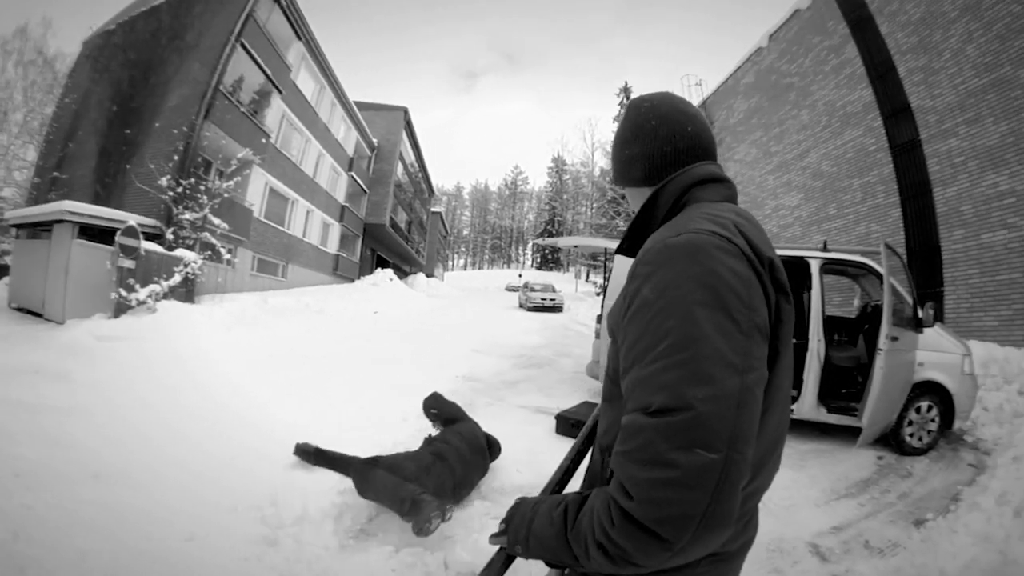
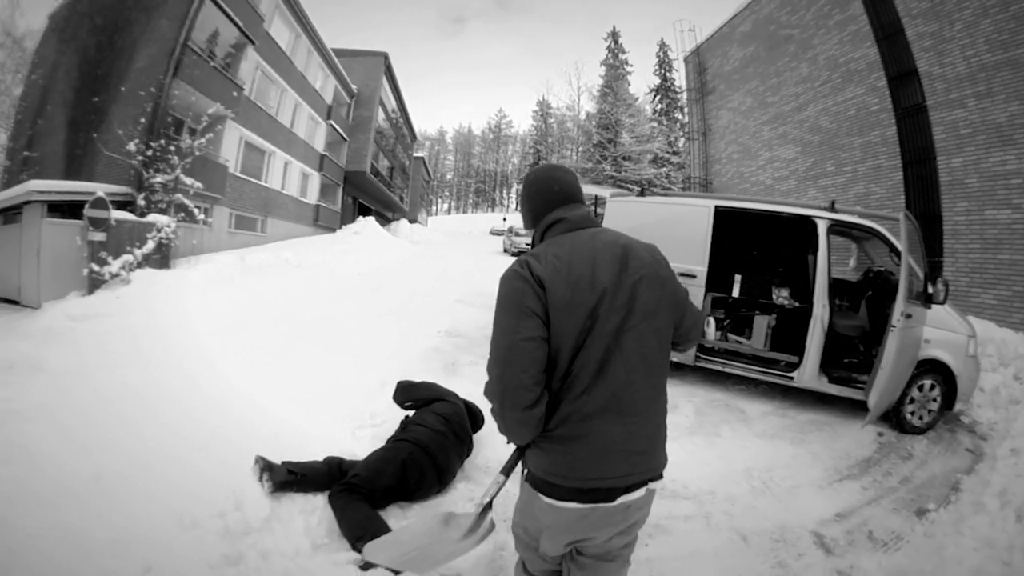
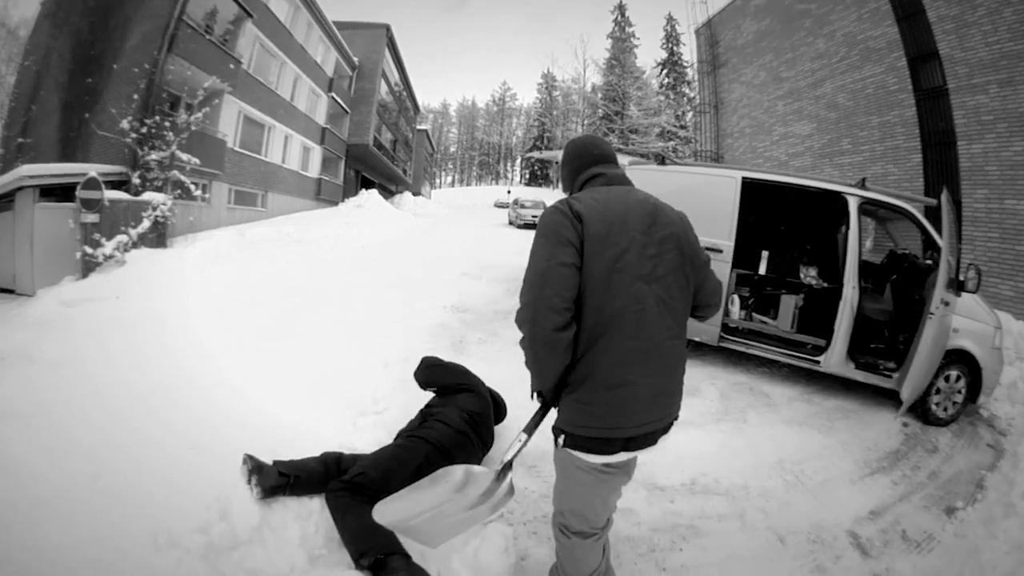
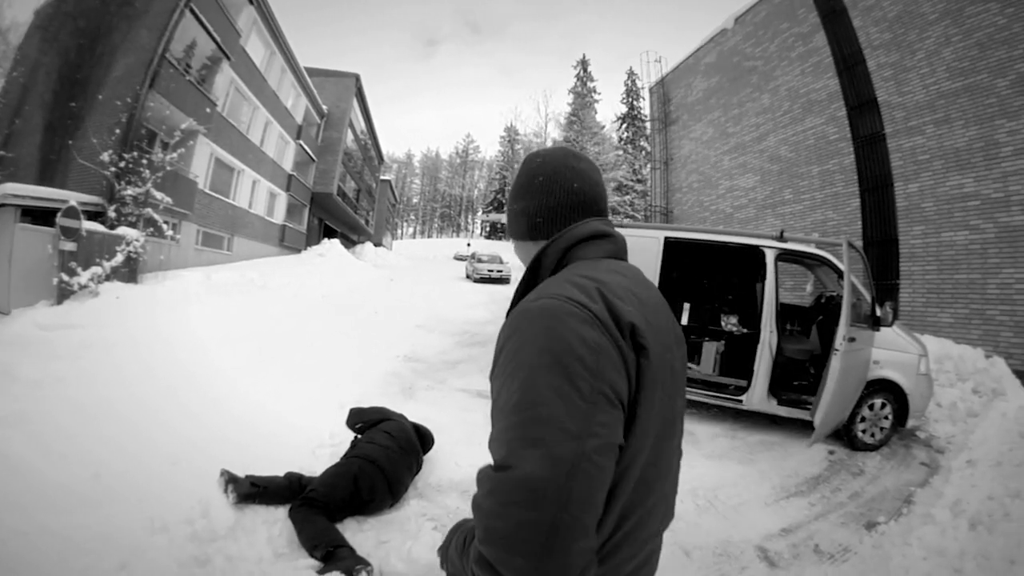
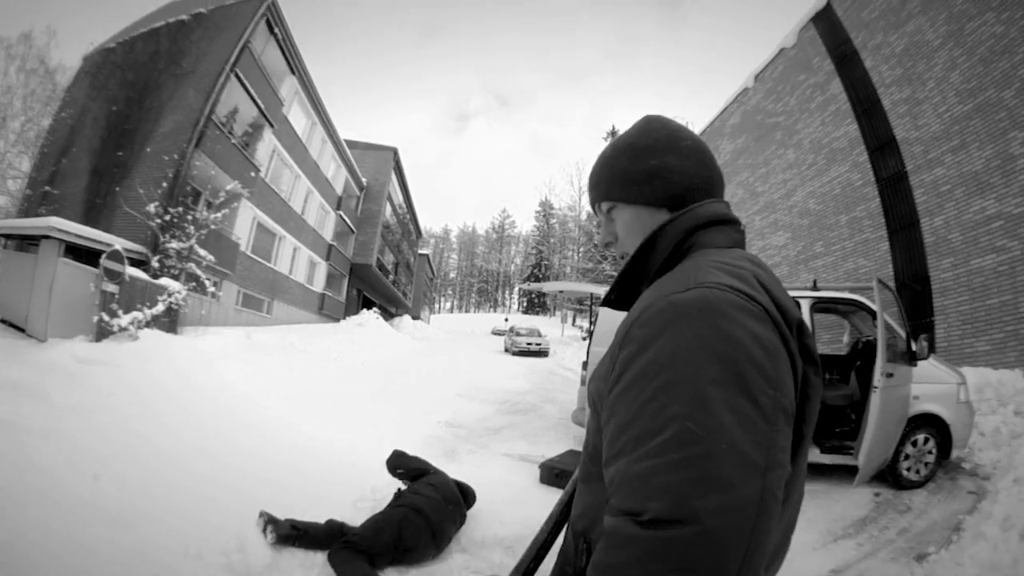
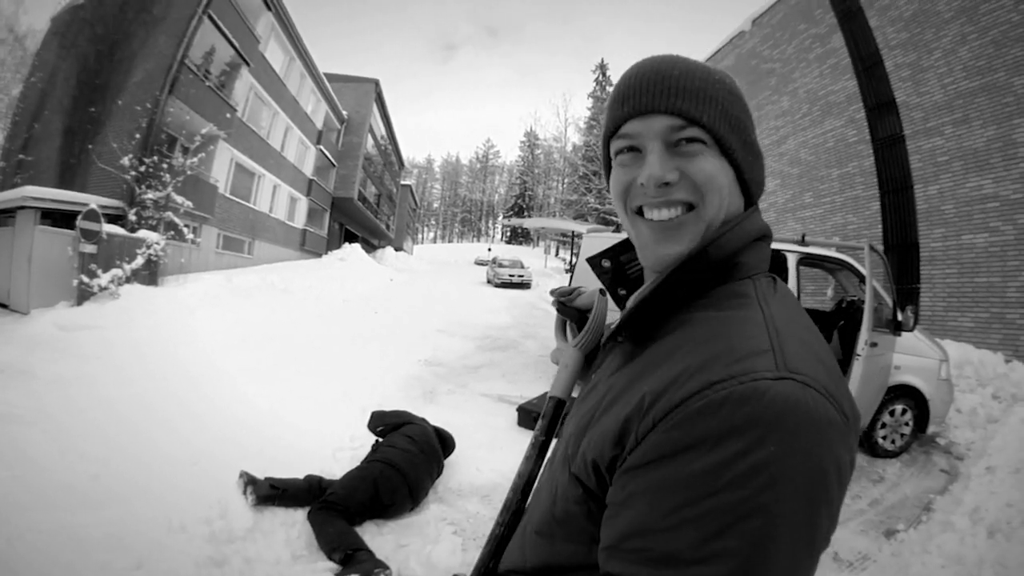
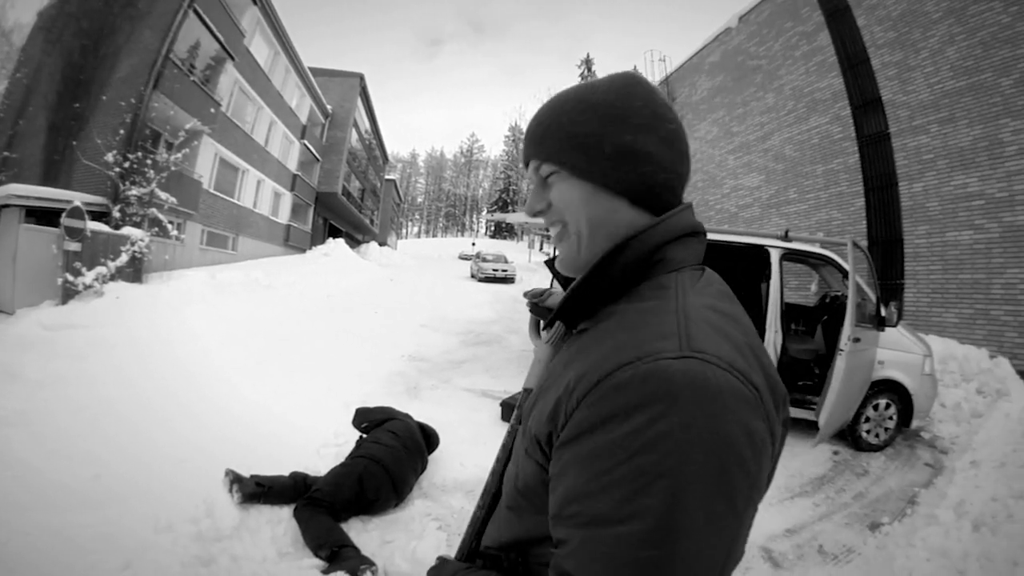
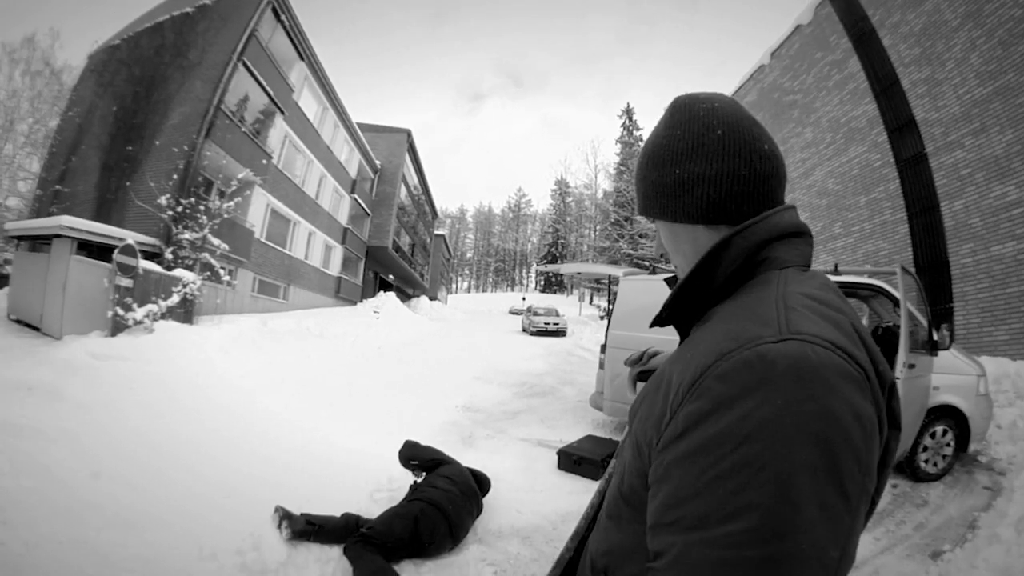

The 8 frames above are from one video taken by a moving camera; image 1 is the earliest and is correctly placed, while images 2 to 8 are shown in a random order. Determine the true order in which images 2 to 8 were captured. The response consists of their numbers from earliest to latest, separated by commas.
5, 8, 6, 7, 4, 2, 3
